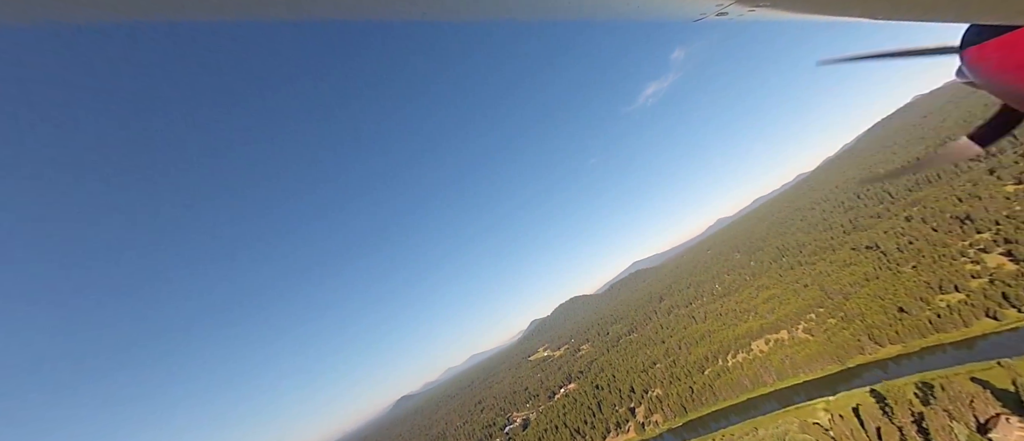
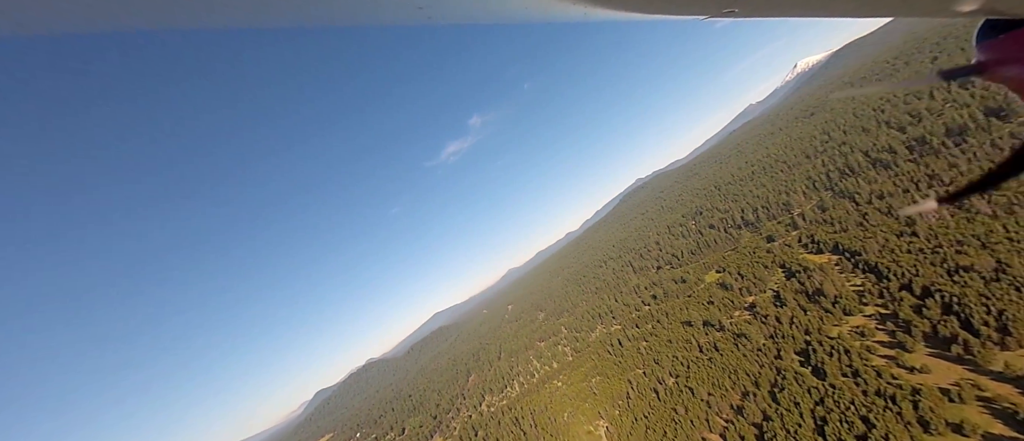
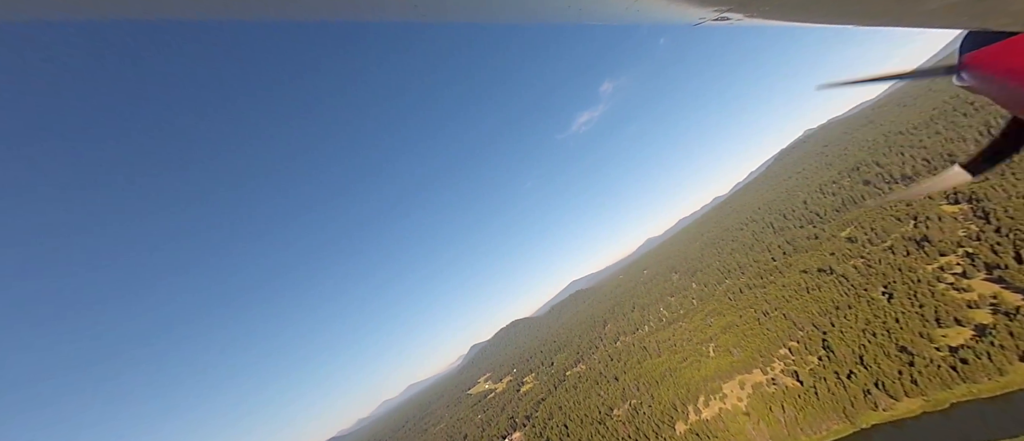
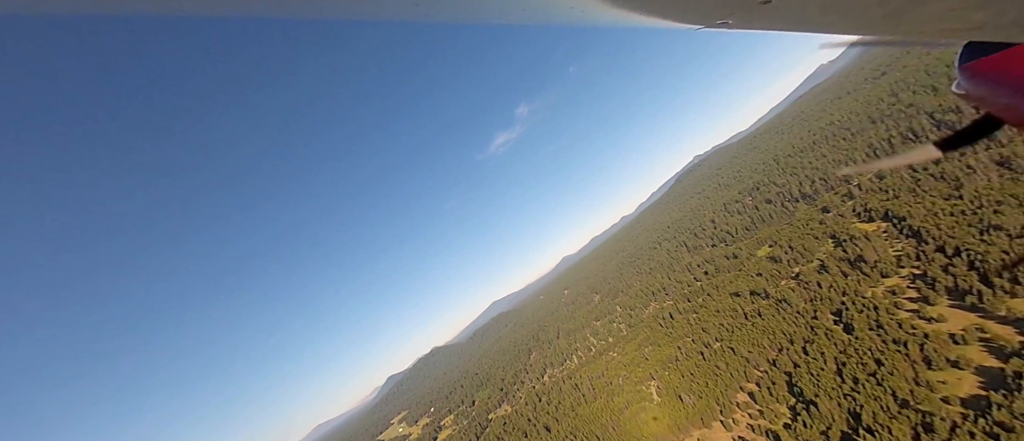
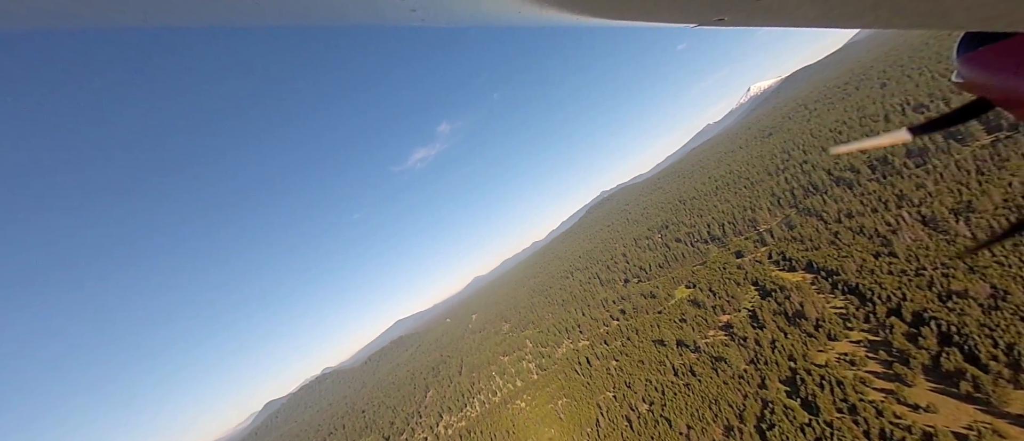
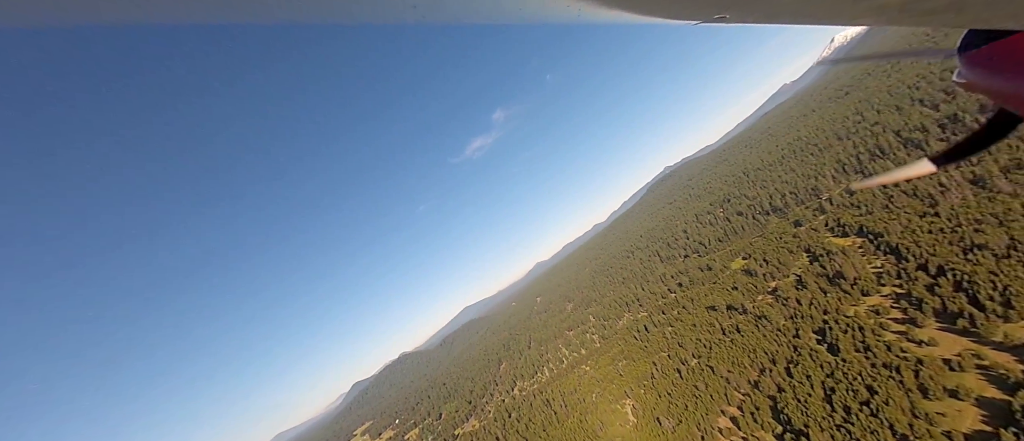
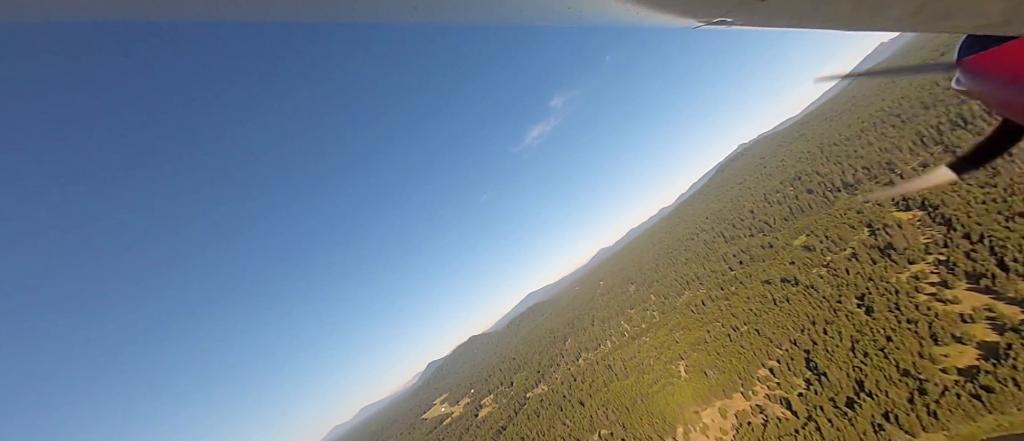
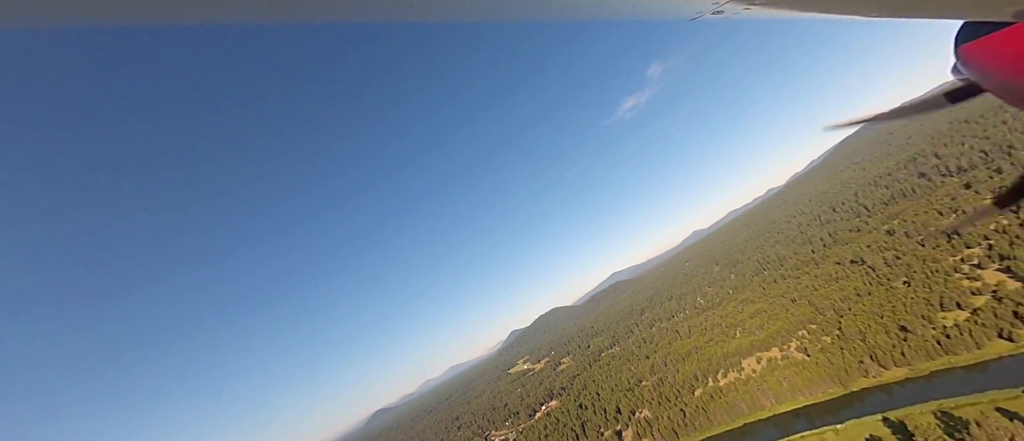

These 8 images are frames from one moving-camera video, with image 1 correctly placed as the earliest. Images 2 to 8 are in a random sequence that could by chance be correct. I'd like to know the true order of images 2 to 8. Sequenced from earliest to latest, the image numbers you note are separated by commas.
8, 3, 7, 4, 6, 2, 5
